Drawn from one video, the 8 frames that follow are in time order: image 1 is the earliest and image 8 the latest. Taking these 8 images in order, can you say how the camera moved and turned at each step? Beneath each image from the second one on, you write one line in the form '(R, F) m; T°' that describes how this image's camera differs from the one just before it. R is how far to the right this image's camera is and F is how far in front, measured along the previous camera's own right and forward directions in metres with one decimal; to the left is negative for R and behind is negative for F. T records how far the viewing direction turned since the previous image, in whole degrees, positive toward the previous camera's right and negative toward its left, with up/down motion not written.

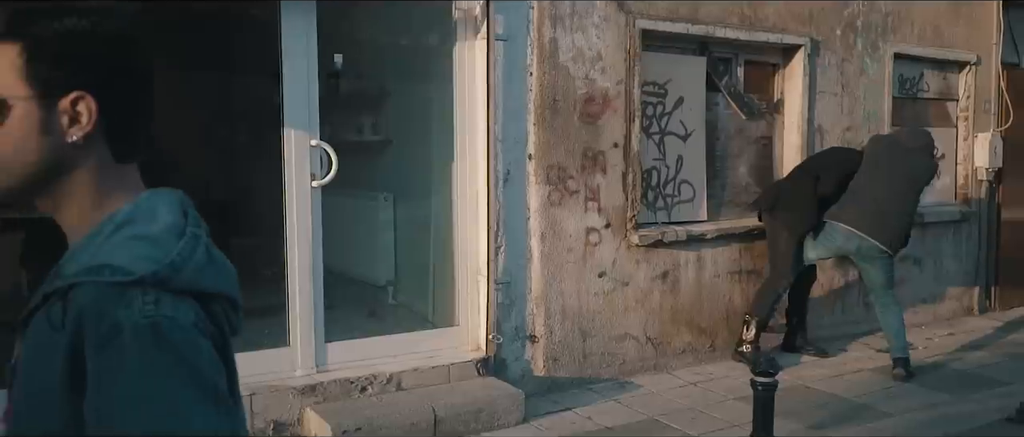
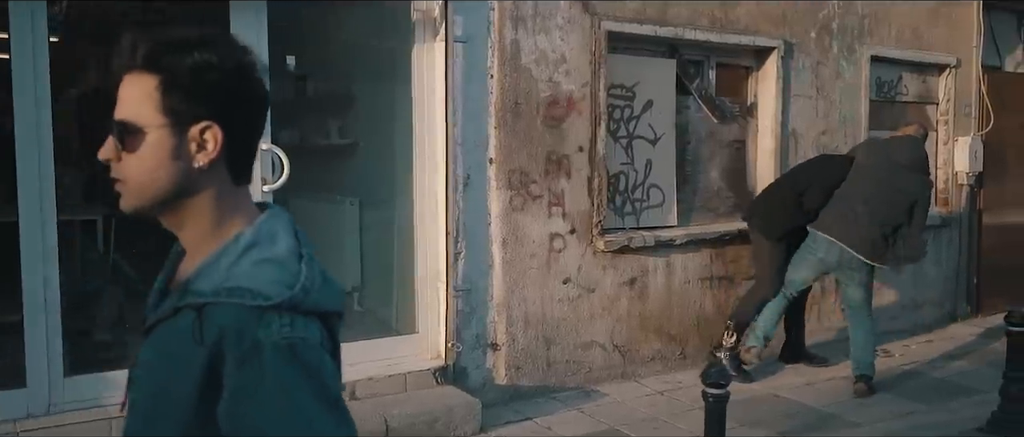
(+0.2, +0.1) m; 0°
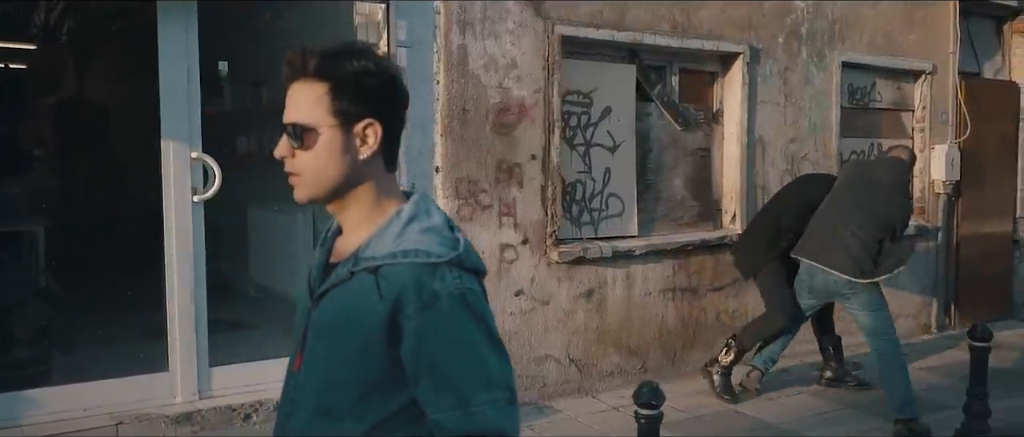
(+0.3, +0.2) m; 0°
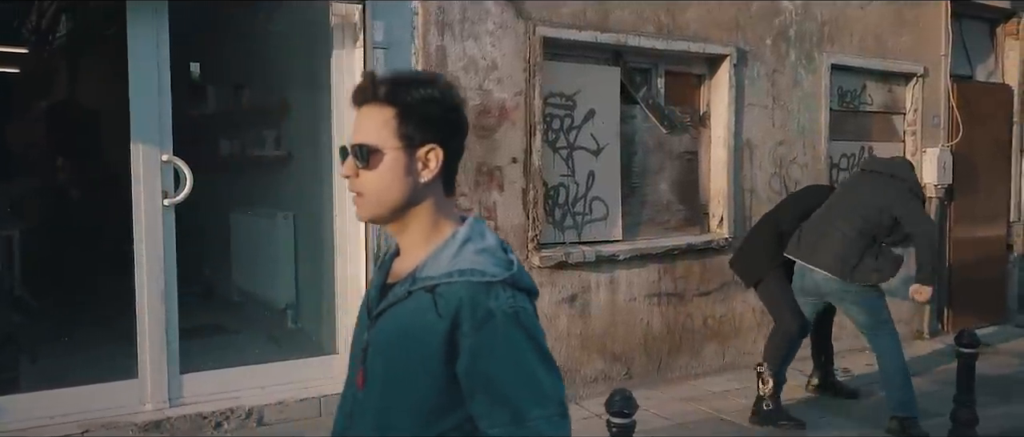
(+0.1, +0.1) m; 0°
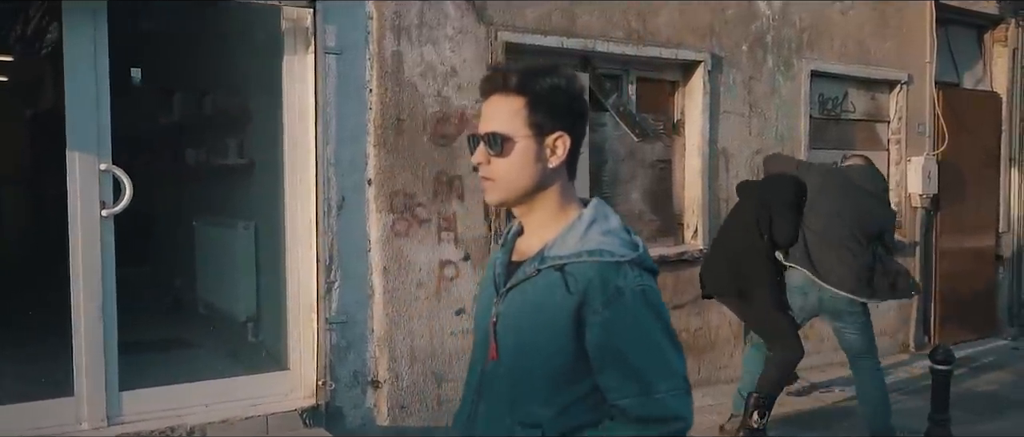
(+0.3, +0.2) m; 0°
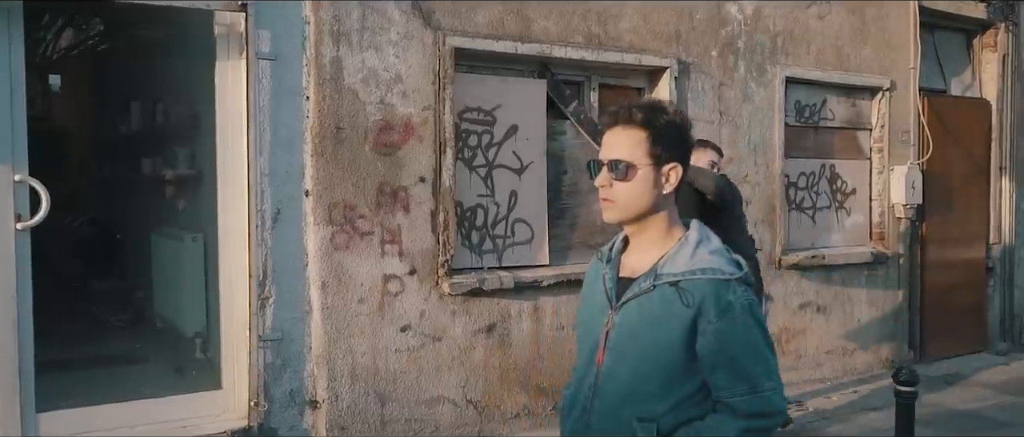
(+0.4, +0.2) m; -1°
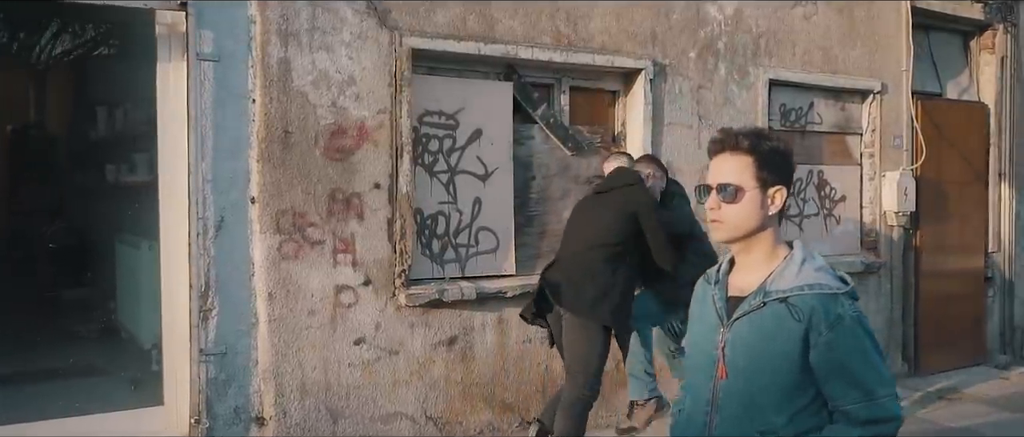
(+0.3, +0.2) m; -1°
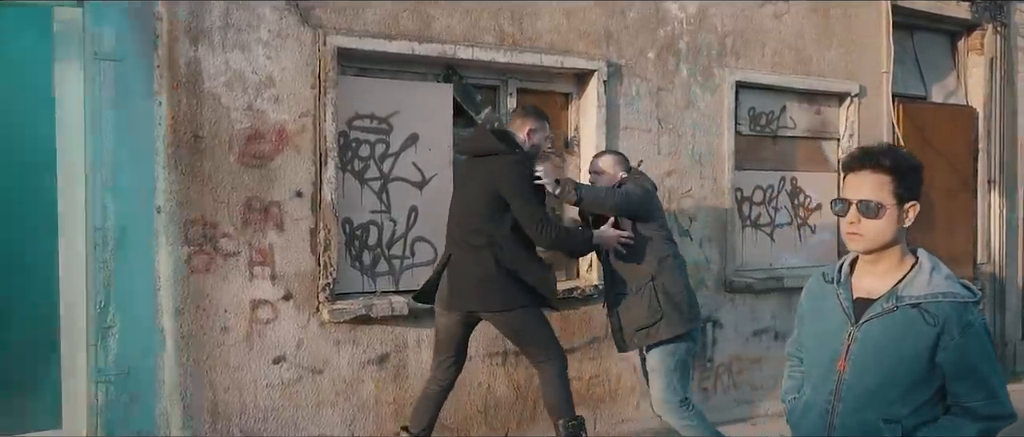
(+0.4, +0.3) m; -1°
